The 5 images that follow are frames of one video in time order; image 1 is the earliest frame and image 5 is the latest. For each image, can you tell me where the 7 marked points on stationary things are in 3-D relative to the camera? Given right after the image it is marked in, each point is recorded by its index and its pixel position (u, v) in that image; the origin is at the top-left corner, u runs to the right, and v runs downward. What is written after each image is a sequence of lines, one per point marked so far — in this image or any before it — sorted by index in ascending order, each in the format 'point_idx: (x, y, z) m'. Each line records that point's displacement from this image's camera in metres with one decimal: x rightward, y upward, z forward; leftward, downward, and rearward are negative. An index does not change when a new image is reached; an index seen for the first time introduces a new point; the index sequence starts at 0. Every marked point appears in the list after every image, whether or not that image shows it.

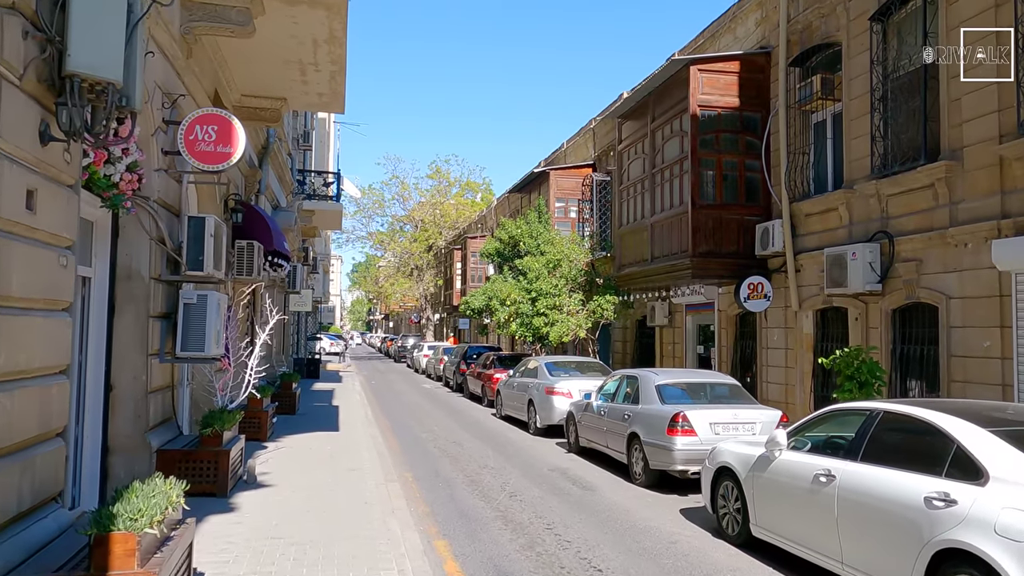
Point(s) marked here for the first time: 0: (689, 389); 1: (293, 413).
0: (+2.2, -1.3, +9.5) m
1: (-4.1, -2.4, +14.4) m
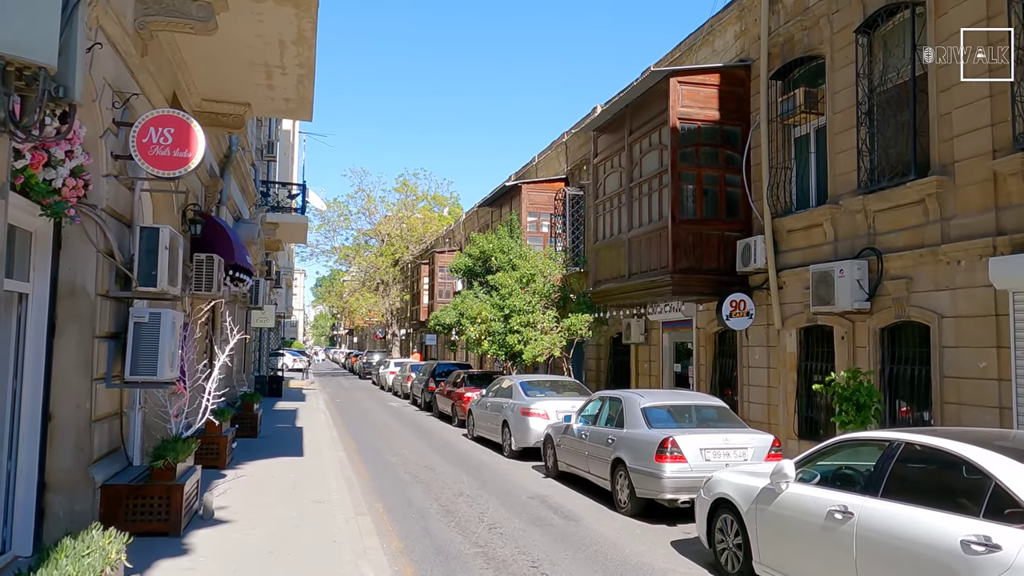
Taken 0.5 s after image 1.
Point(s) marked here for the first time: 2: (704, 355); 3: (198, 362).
0: (+2.0, -1.5, +9.1) m
1: (-4.6, -2.6, +13.7) m
2: (+3.7, -1.3, +14.5) m
3: (-3.9, -0.9, +9.4) m
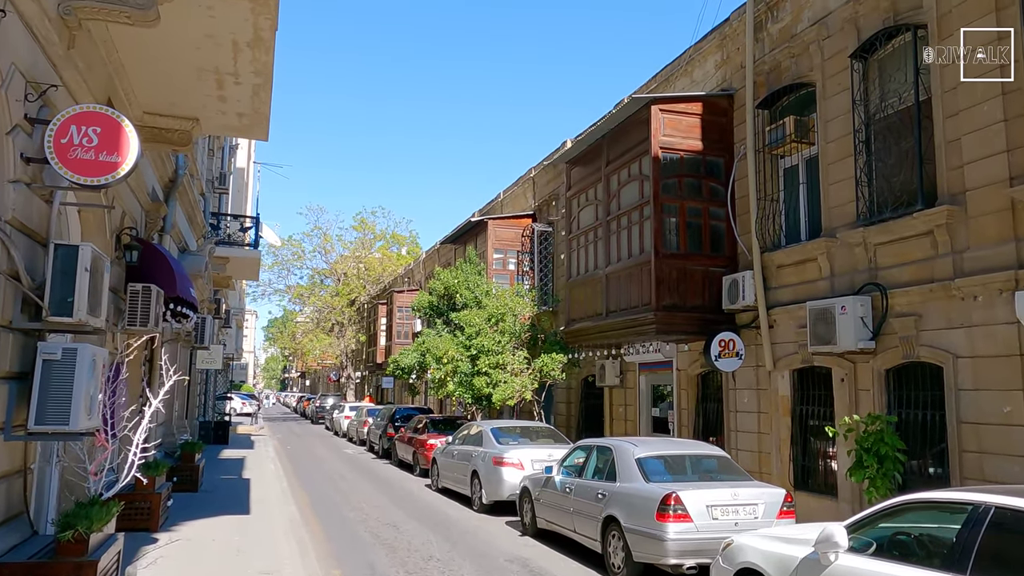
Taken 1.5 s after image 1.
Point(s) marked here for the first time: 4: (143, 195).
0: (+1.7, -1.9, +8.1) m
1: (-5.1, -3.2, +12.2) m
2: (+3.1, -2.0, +13.7) m
3: (-4.1, -1.3, +8.2) m
4: (-5.0, +1.2, +10.4) m
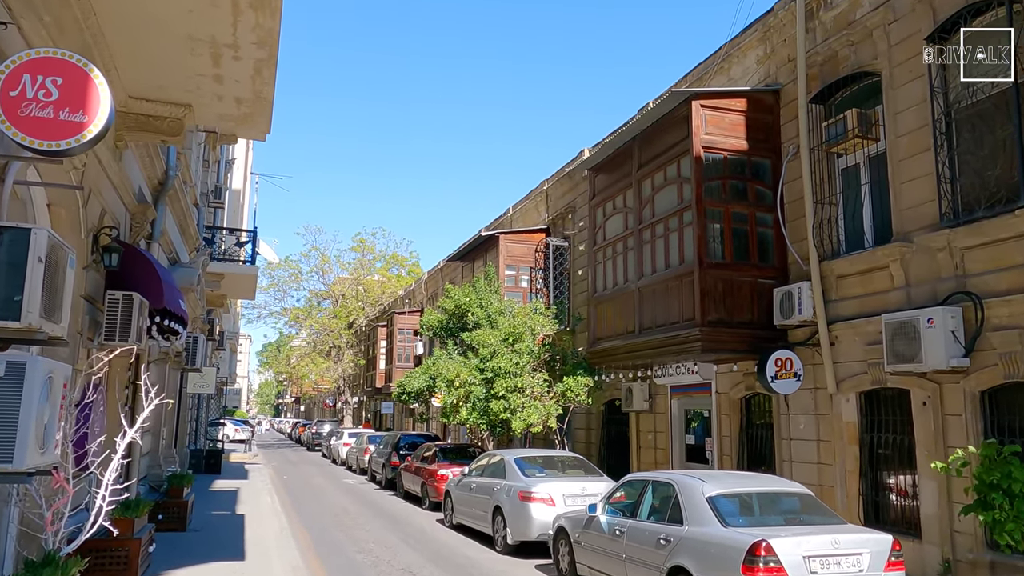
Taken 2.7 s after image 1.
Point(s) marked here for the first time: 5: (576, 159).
0: (+2.2, -1.9, +6.8) m
1: (-4.7, -3.4, +10.9) m
2: (+3.5, -2.2, +12.4) m
3: (-3.7, -1.3, +6.9) m
4: (-4.6, +1.1, +9.1) m
5: (+1.6, +3.1, +18.5) m
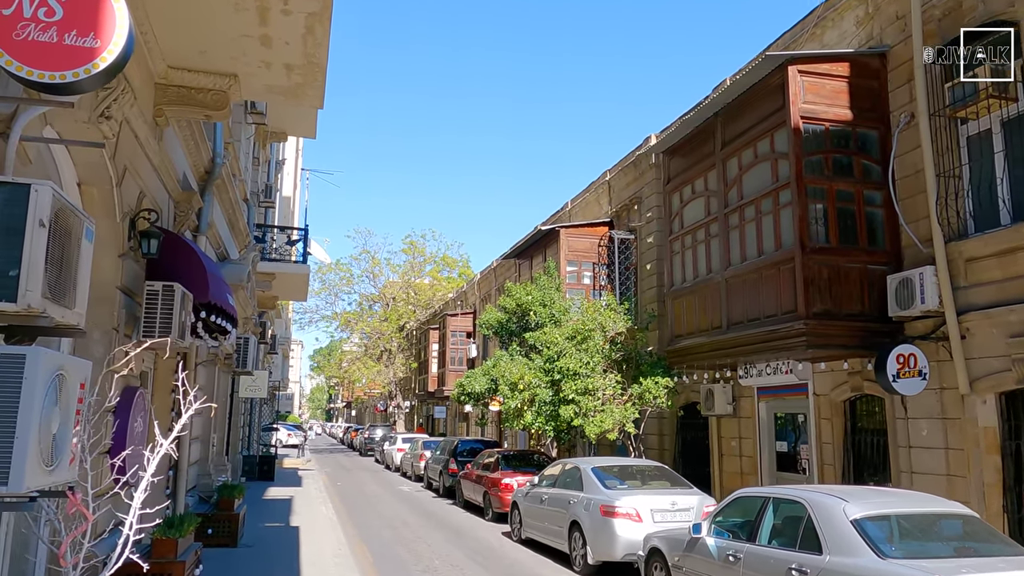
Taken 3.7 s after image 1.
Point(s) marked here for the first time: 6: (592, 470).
0: (+2.9, -1.8, +5.6) m
1: (-3.7, -3.4, +10.0) m
2: (+4.6, -2.1, +11.1) m
3: (-2.9, -1.2, +6.0) m
4: (-3.7, +1.2, +8.3) m
5: (+3.0, +3.2, +17.3) m
6: (+1.1, -2.5, +10.5) m
